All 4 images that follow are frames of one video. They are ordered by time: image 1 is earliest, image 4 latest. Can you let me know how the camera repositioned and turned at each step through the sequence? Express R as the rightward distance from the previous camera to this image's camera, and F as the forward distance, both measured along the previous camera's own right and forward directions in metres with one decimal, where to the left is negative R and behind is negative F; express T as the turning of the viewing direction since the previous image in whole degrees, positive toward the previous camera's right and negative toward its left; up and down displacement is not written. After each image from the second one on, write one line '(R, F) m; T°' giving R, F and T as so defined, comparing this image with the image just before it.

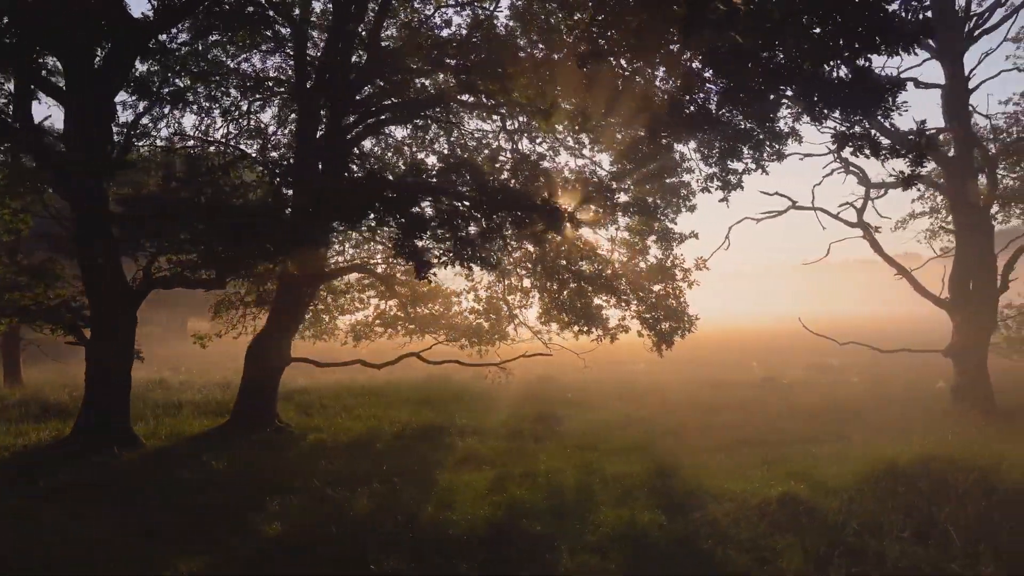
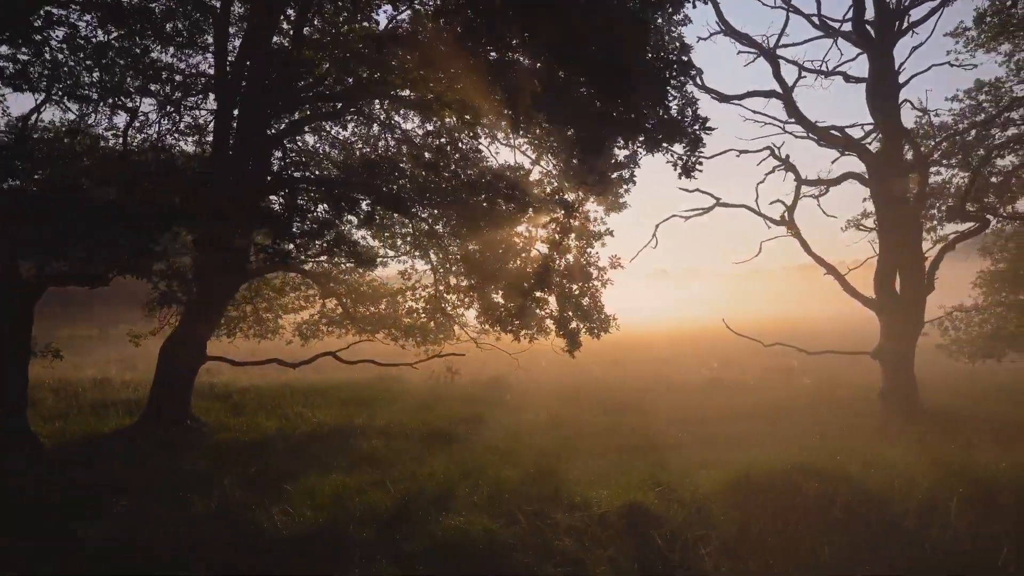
(+1.2, +0.2) m; -1°
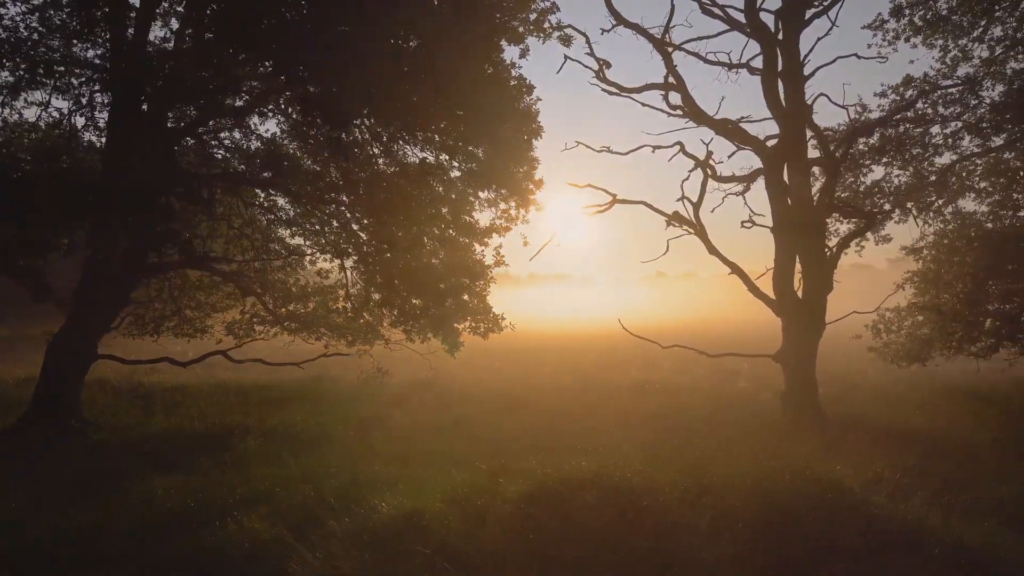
(+1.5, +0.3) m; -1°
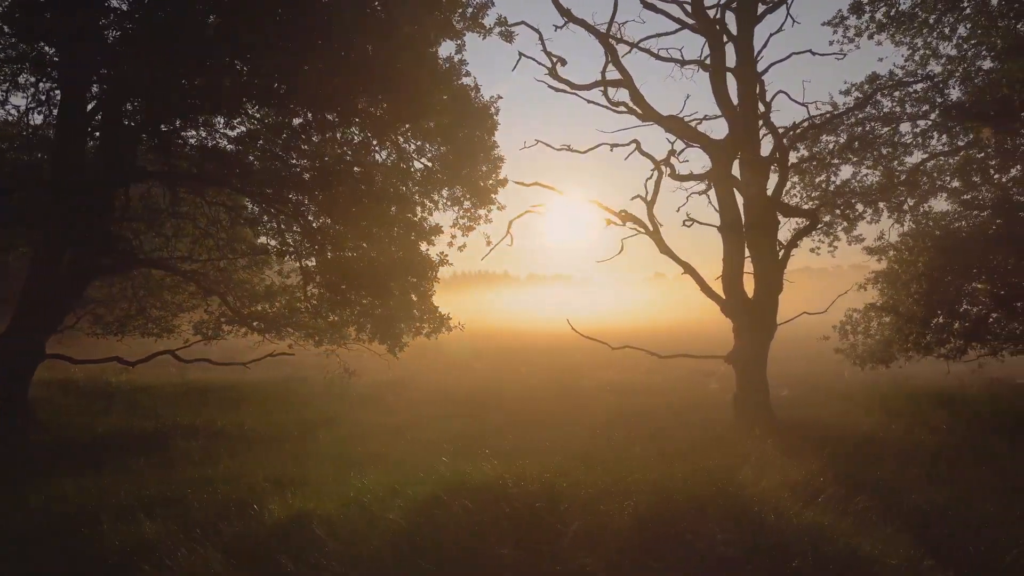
(+0.7, +0.1) m; 0°
